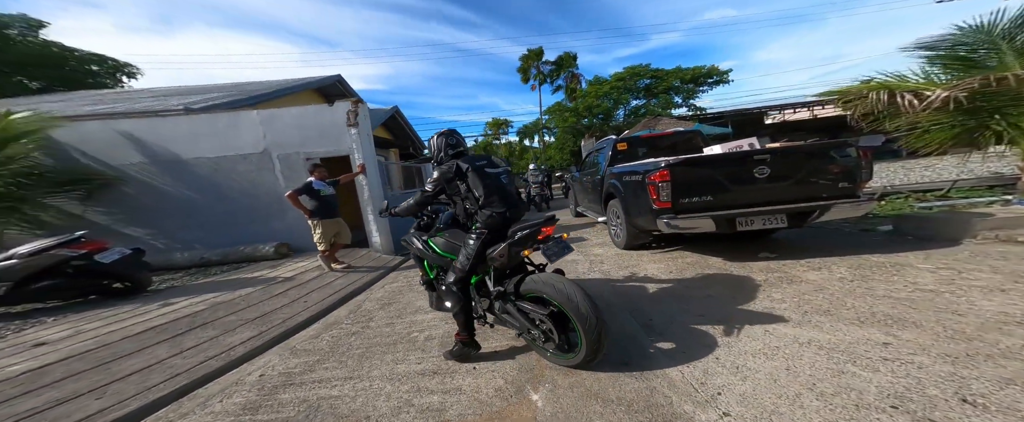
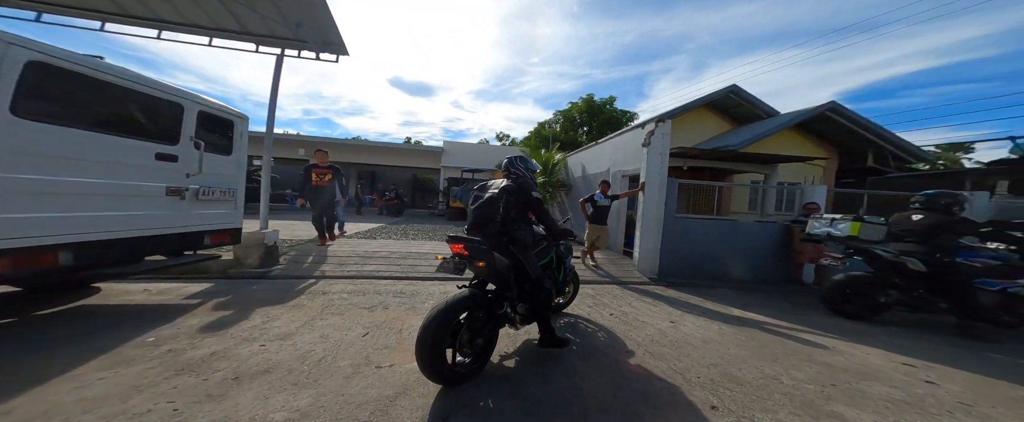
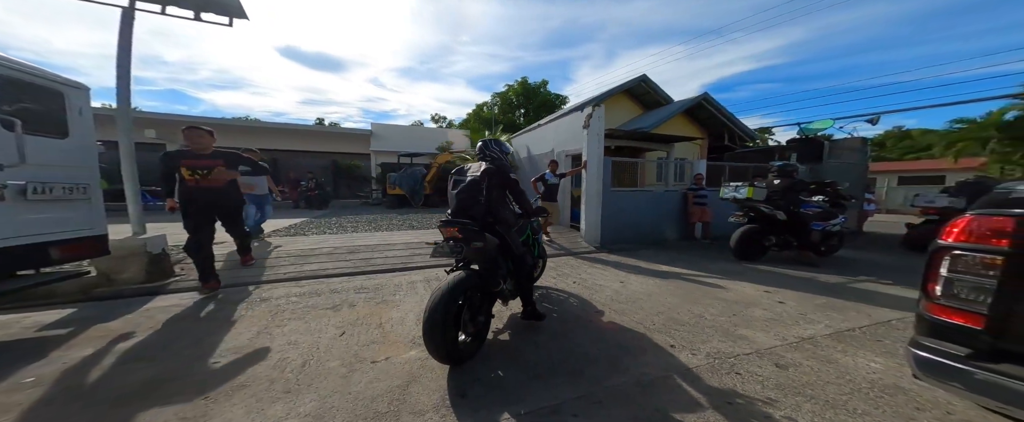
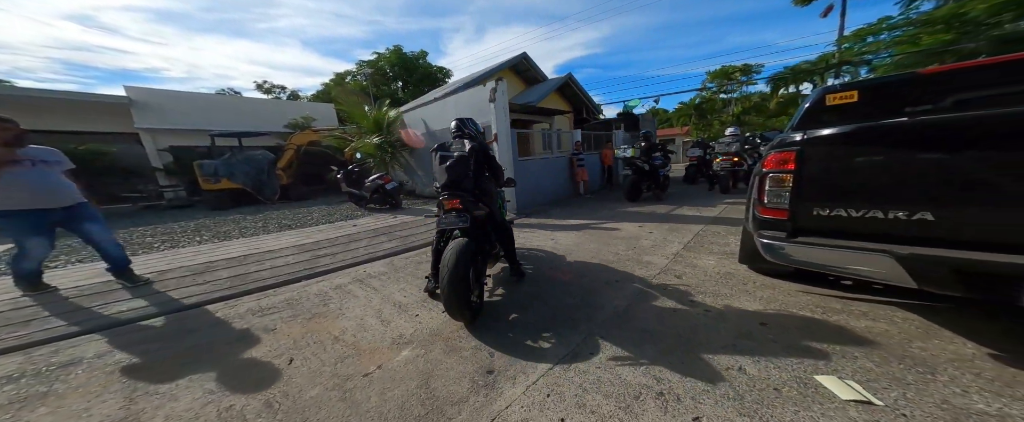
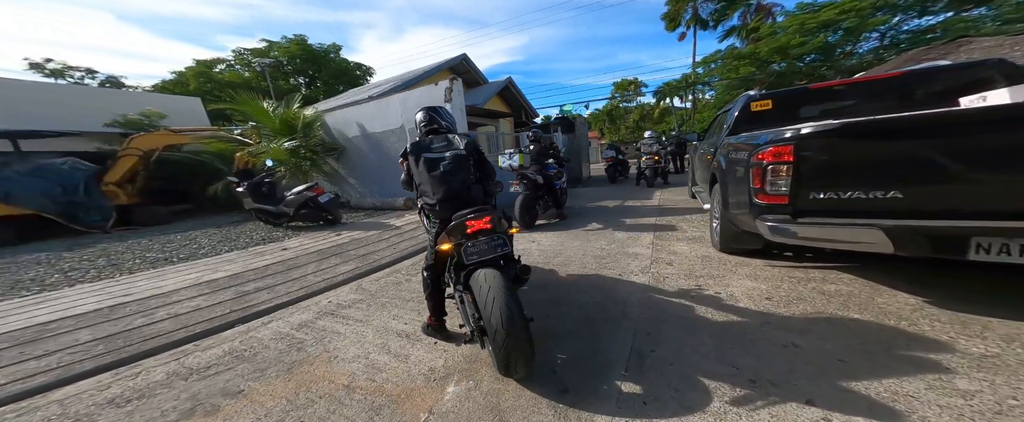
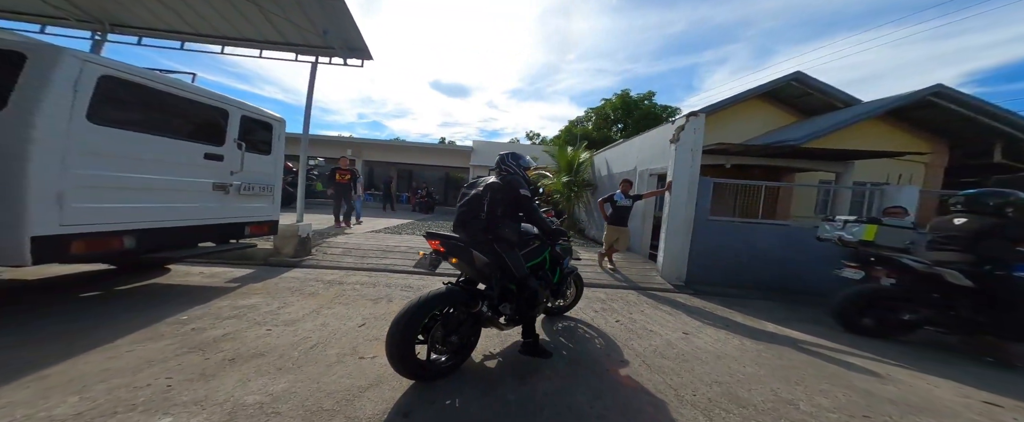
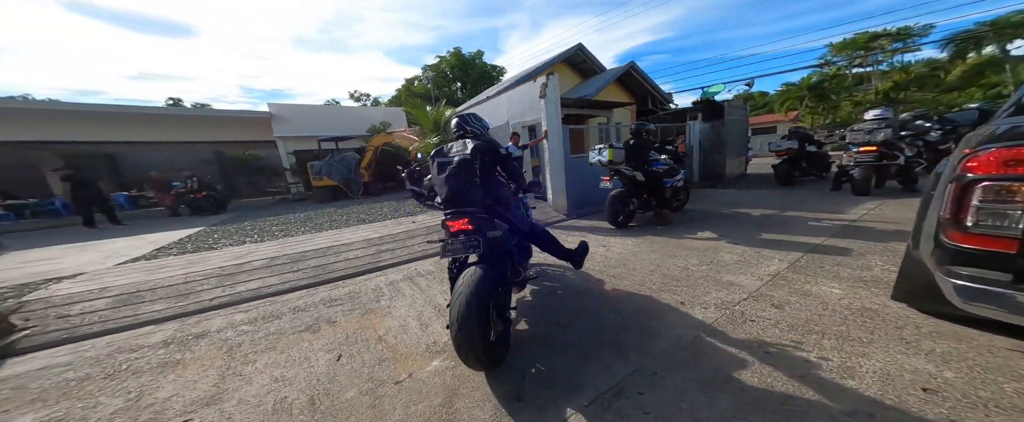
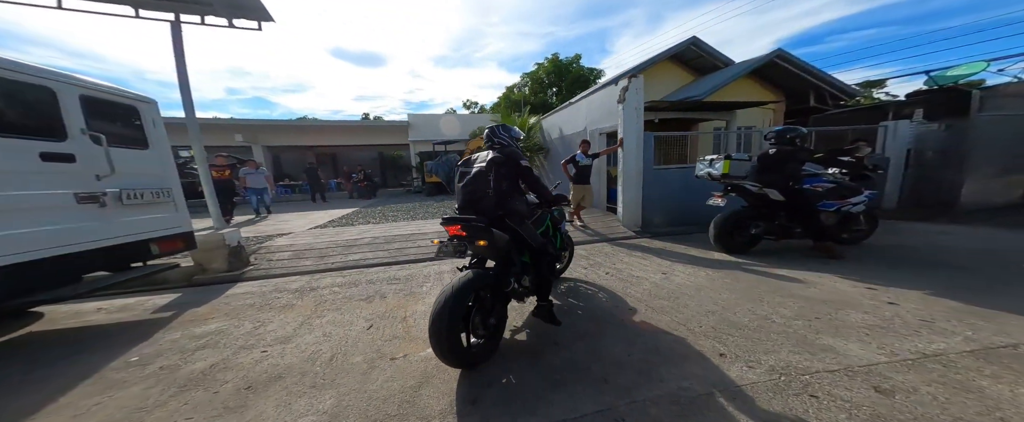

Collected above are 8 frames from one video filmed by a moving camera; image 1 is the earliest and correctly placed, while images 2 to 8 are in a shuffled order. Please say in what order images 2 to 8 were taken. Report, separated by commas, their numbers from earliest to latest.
5, 7, 8, 6, 2, 3, 4
